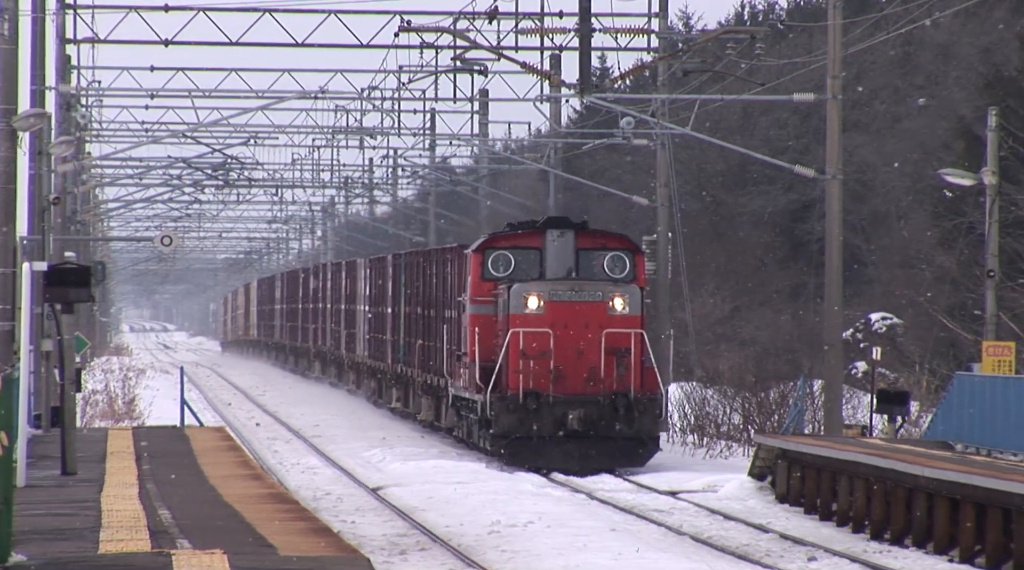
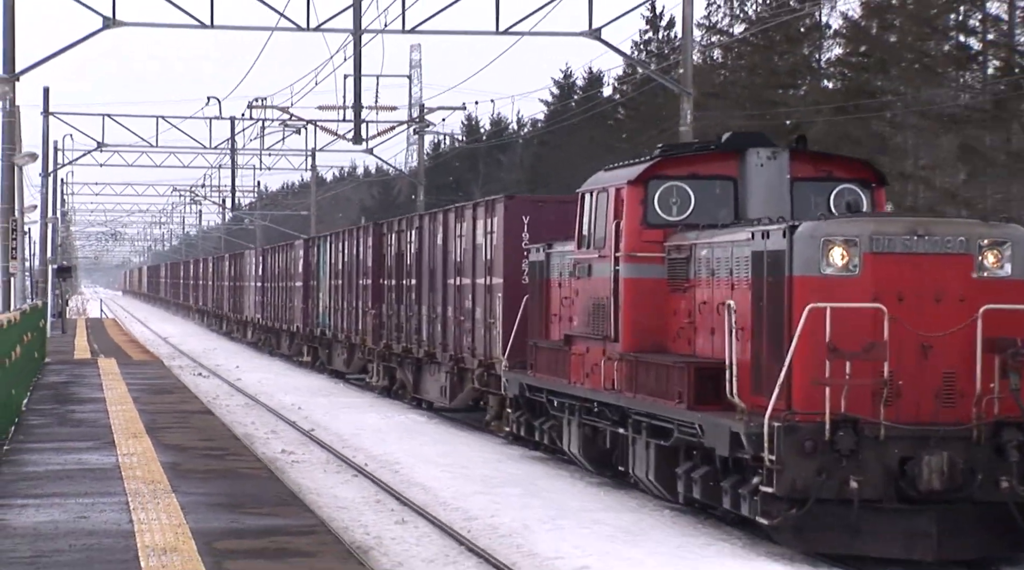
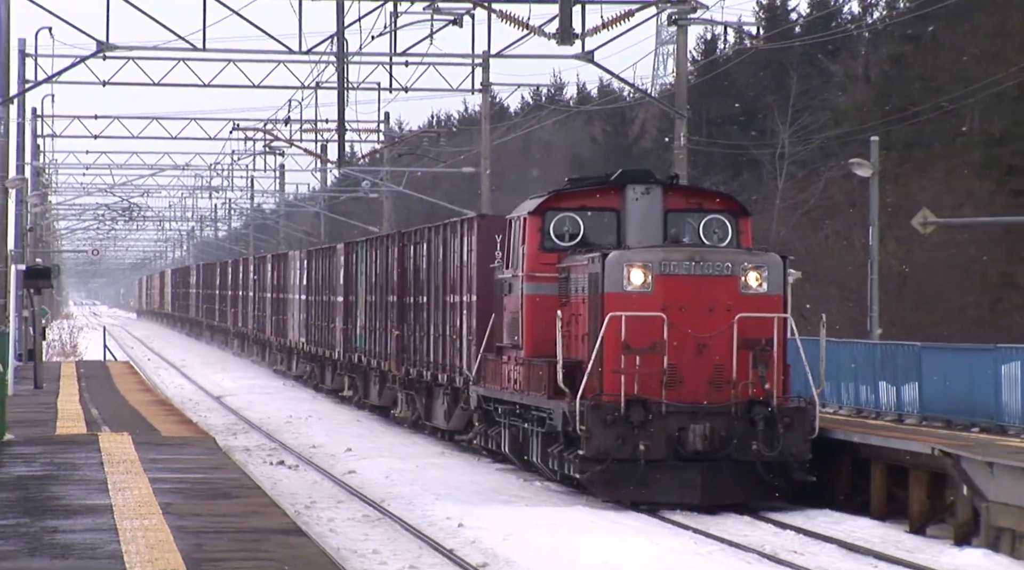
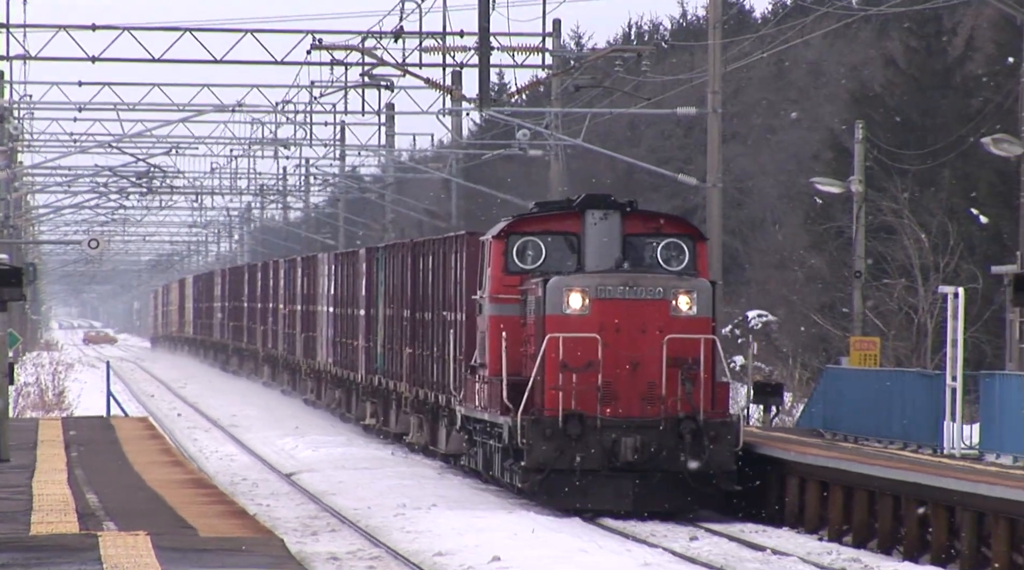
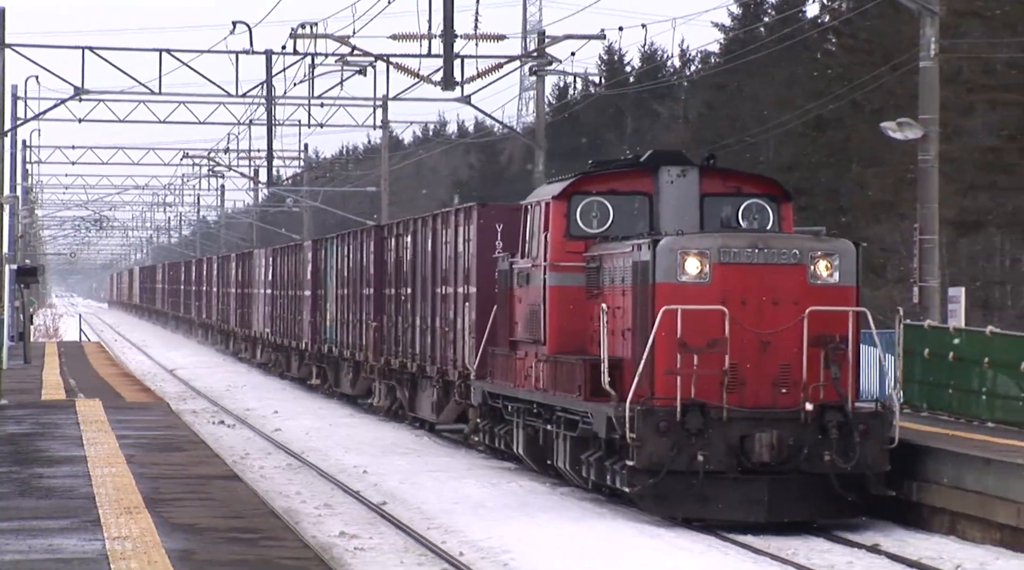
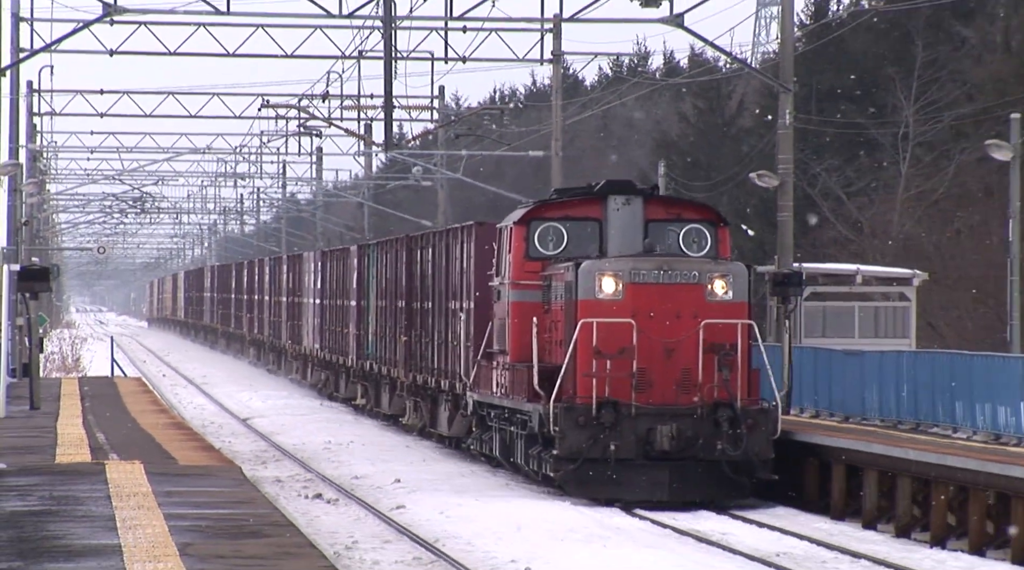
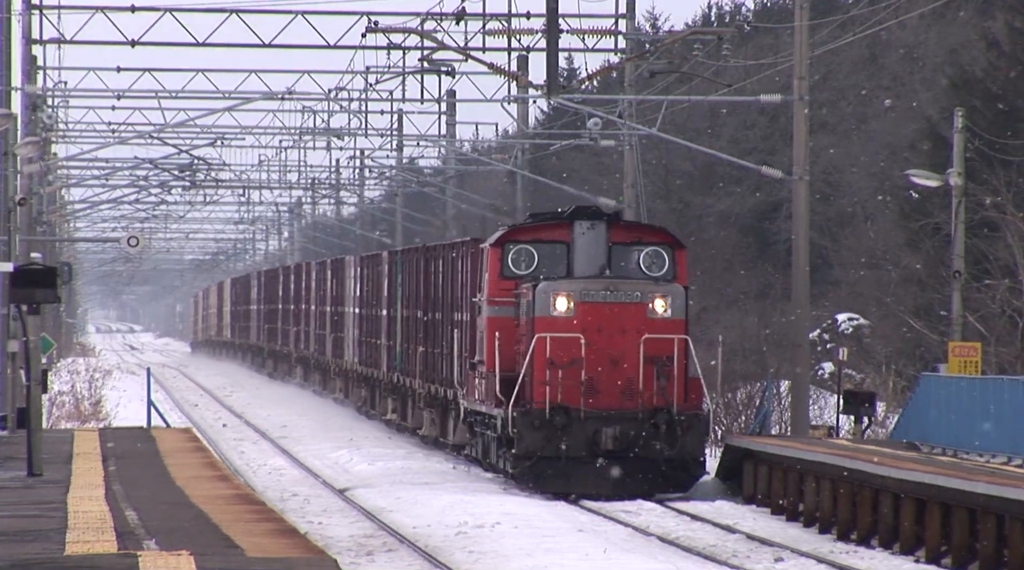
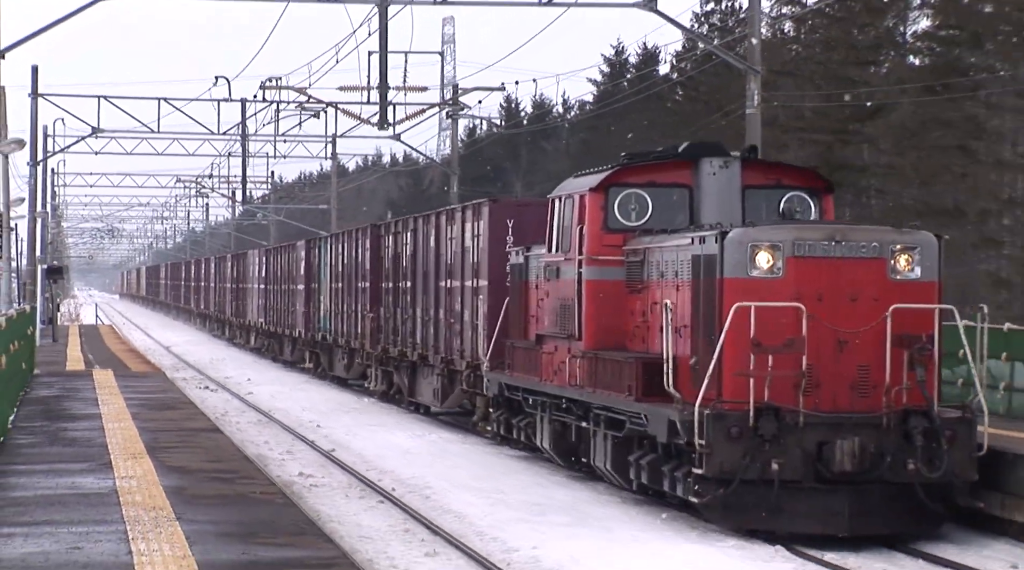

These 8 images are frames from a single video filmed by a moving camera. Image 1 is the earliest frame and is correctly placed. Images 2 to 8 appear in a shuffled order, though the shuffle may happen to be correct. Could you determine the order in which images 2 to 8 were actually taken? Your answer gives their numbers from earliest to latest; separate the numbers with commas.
7, 4, 6, 3, 5, 8, 2
